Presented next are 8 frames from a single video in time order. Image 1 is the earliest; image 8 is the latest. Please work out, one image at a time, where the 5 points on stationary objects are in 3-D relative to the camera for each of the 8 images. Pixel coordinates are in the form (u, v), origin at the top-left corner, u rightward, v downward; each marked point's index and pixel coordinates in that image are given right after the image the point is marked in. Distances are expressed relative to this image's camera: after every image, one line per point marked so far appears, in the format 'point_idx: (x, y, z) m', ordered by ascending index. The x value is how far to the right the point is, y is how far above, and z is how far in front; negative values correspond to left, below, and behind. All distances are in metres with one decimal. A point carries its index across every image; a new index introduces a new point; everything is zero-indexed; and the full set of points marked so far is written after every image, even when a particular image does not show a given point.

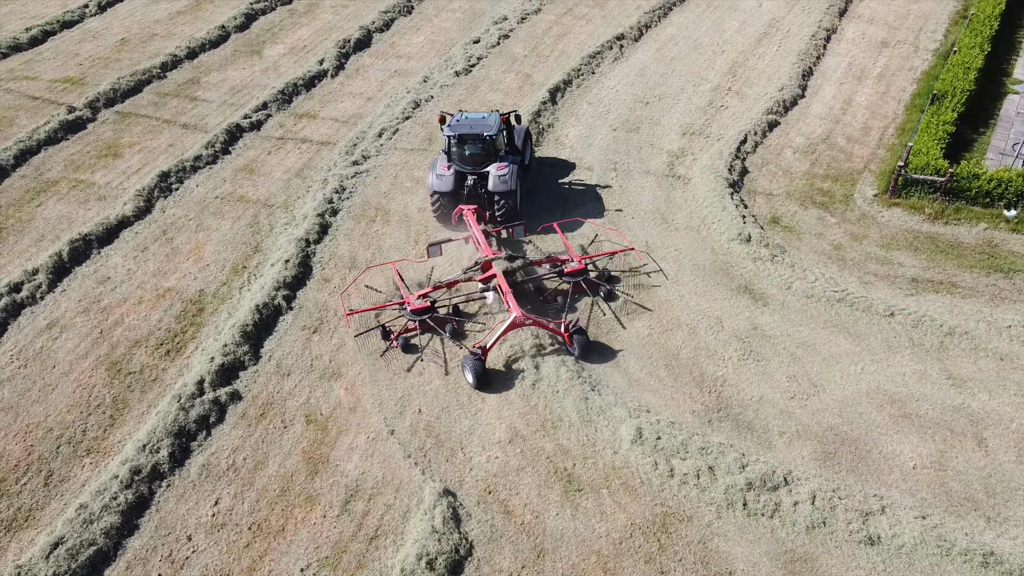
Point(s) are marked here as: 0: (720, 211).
0: (+2.9, +1.1, +11.0) m
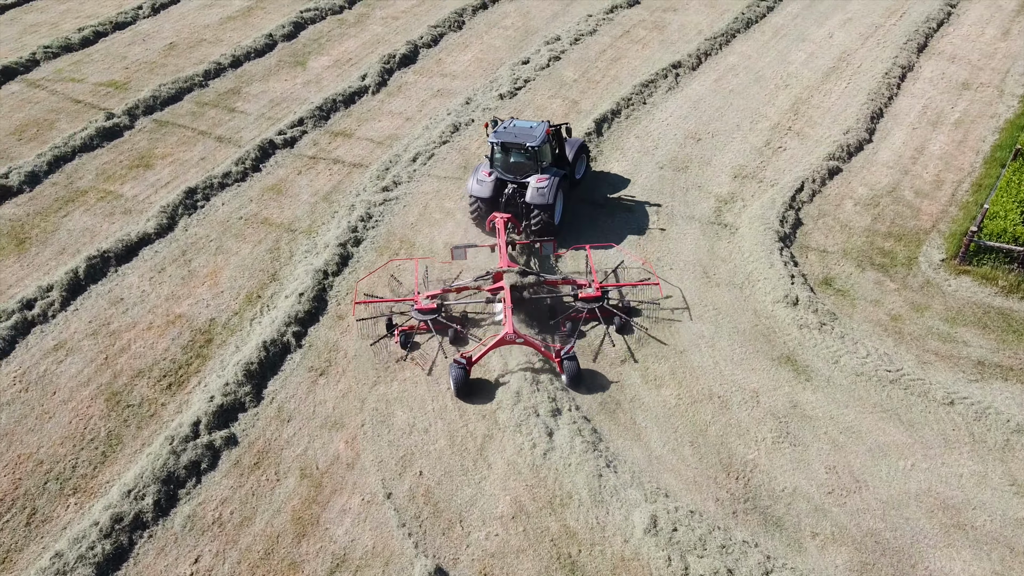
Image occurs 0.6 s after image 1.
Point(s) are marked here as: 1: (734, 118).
0: (+3.3, +0.3, +10.2) m
1: (+3.8, +2.9, +13.4) m
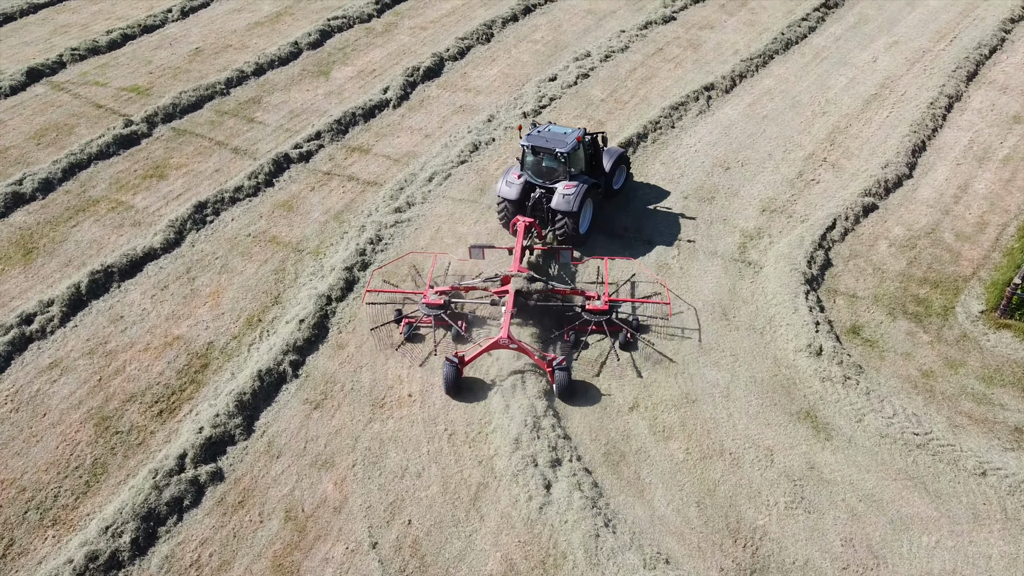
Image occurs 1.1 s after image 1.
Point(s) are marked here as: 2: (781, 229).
0: (+3.4, -0.3, +9.6) m
1: (+4.1, +2.3, +12.8) m
2: (+3.8, +0.8, +11.0) m
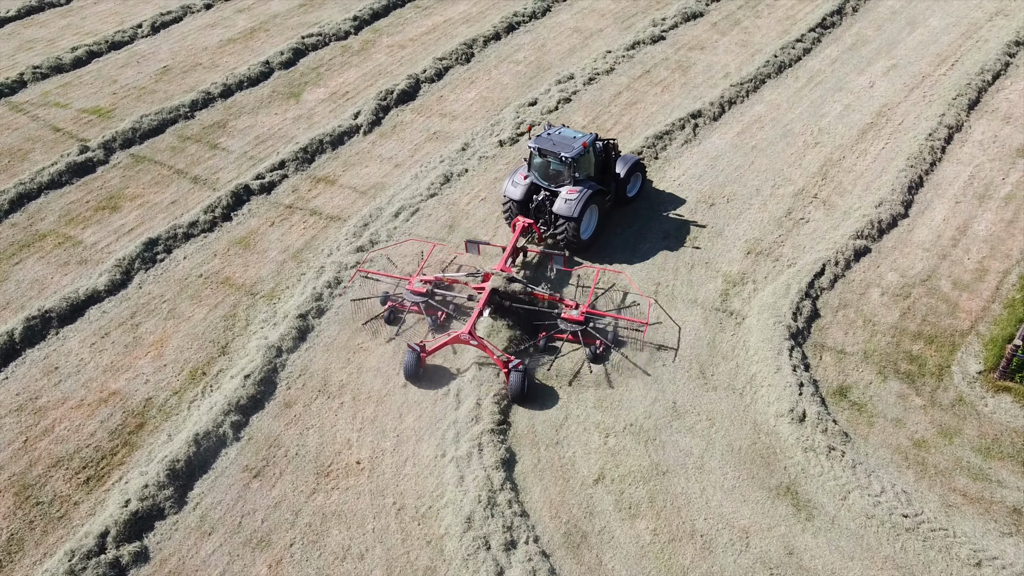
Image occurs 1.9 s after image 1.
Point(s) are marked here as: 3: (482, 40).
0: (+3.0, -1.0, +8.9) m
1: (+3.7, +1.7, +12.1) m
2: (+3.3, +0.2, +10.3) m
3: (-0.6, +5.1, +16.0) m
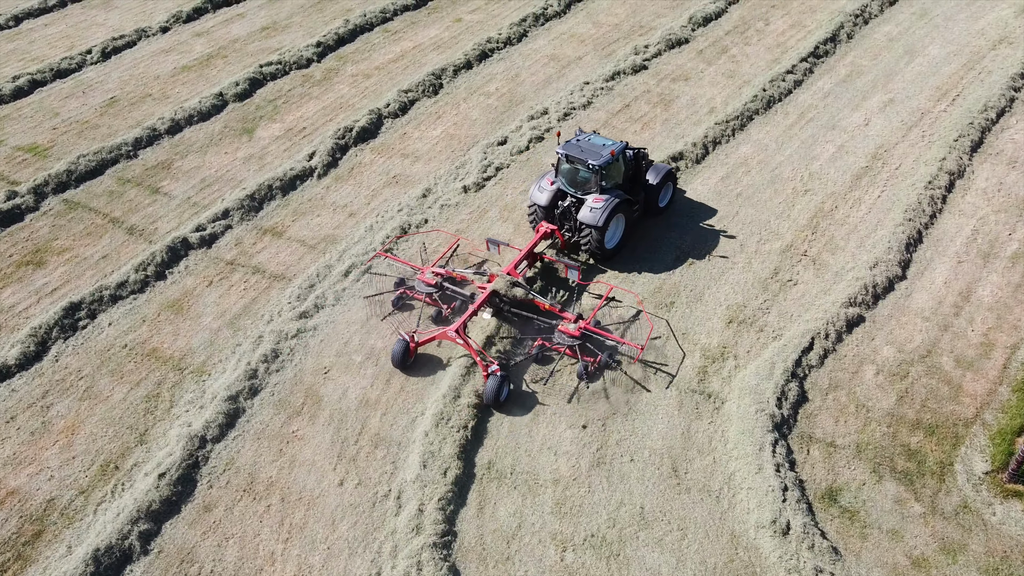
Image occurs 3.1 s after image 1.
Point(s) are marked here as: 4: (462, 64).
0: (+2.4, -1.9, +7.9) m
1: (+3.2, +0.8, +11.1) m
2: (+2.8, -0.7, +9.3) m
3: (-1.2, +4.2, +15.0) m
4: (-1.0, +4.3, +15.2) m
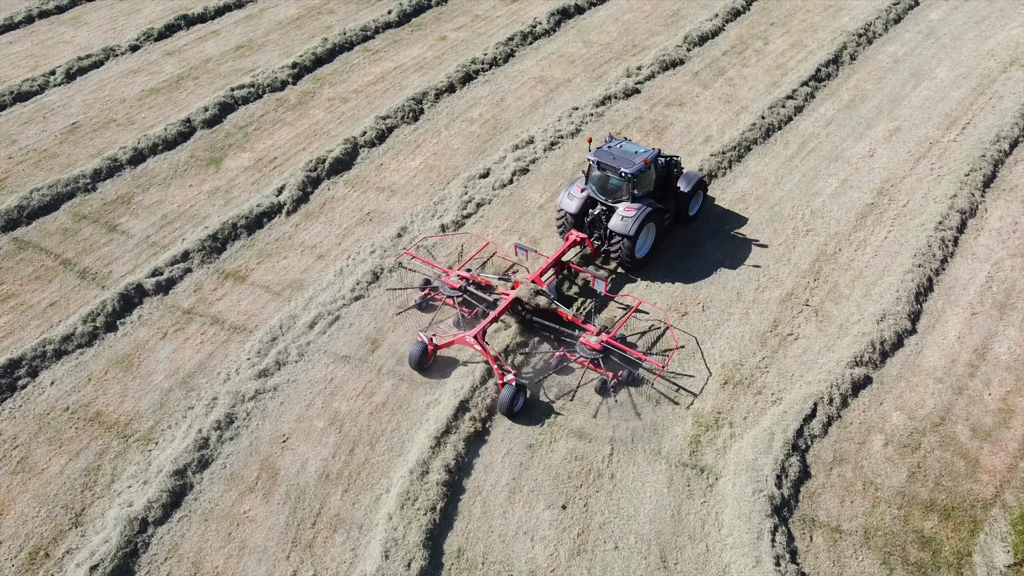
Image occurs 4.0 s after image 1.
0: (+2.2, -2.5, +7.1) m
1: (+2.9, +0.1, +10.3) m
2: (+2.5, -1.4, +8.6) m
3: (-1.4, +3.5, +14.2) m
4: (-1.2, +3.7, +14.4) m
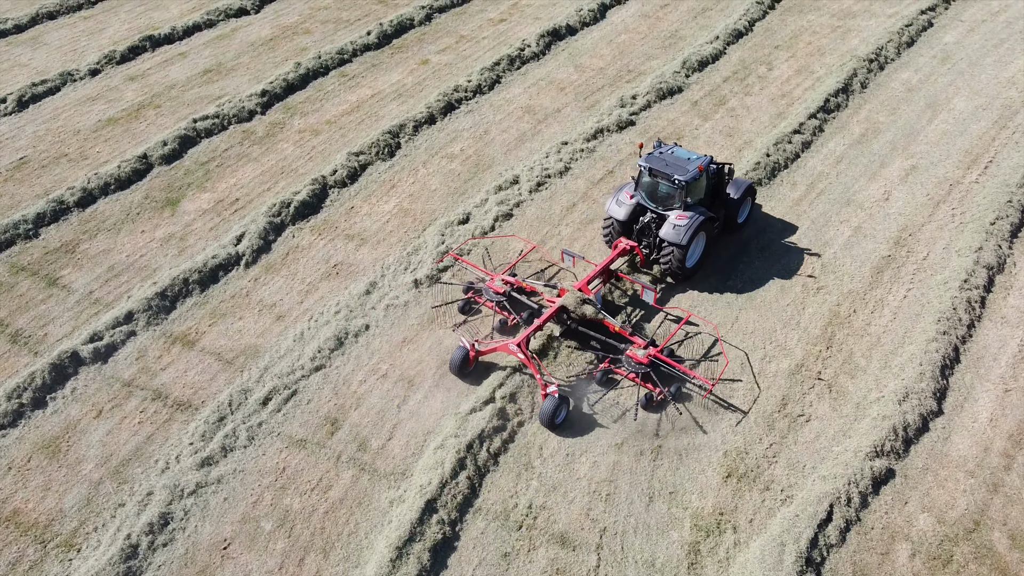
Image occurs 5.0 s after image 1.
0: (+1.9, -3.3, +6.1) m
1: (+2.7, -0.7, +9.3) m
2: (+2.3, -2.2, +7.5) m
3: (-1.7, +2.7, +13.2) m
4: (-1.5, +2.9, +13.3) m
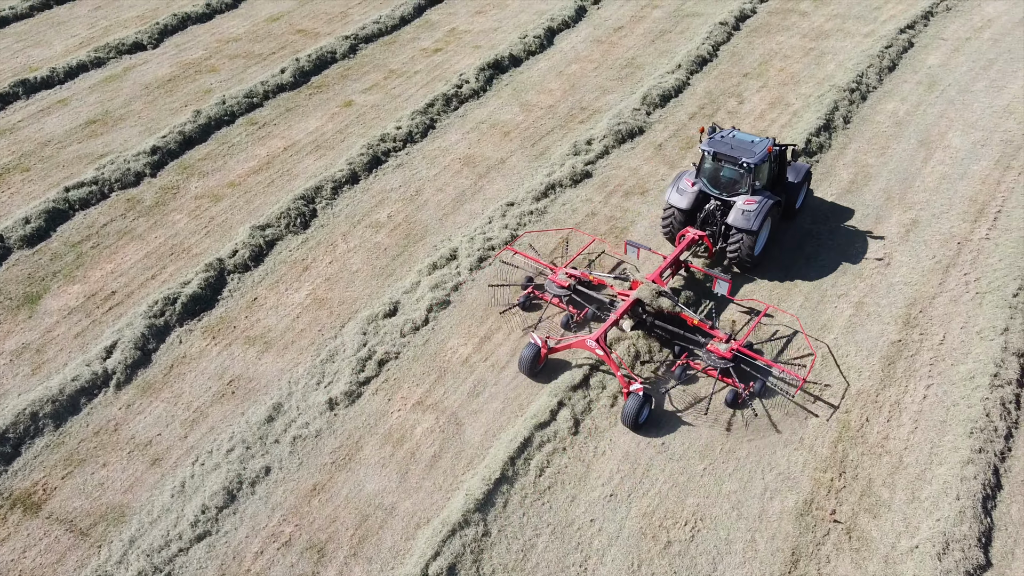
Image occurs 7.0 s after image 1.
0: (+1.6, -4.5, +4.2) m
1: (+2.1, -1.8, +7.4) m
2: (+1.9, -3.3, +5.7) m
3: (-2.6, +1.4, +11.1) m
4: (-2.4, +1.6, +11.3) m
